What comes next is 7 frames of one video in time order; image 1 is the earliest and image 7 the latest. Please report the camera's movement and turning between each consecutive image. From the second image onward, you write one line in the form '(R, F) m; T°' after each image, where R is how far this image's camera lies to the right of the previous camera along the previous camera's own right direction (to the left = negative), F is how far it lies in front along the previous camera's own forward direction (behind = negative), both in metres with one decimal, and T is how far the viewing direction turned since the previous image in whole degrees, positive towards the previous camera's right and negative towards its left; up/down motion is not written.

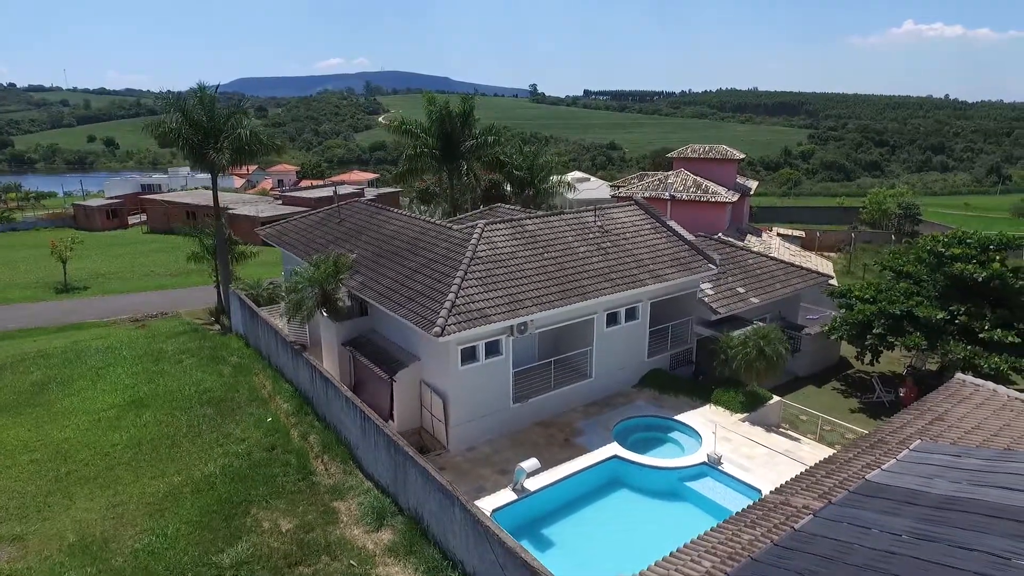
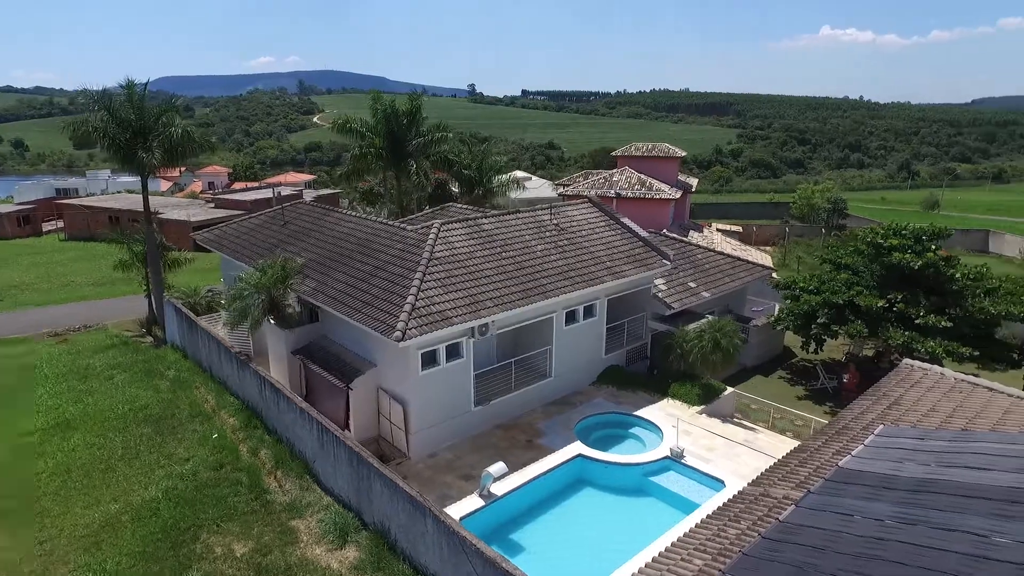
(-0.4, +0.3) m; +5°
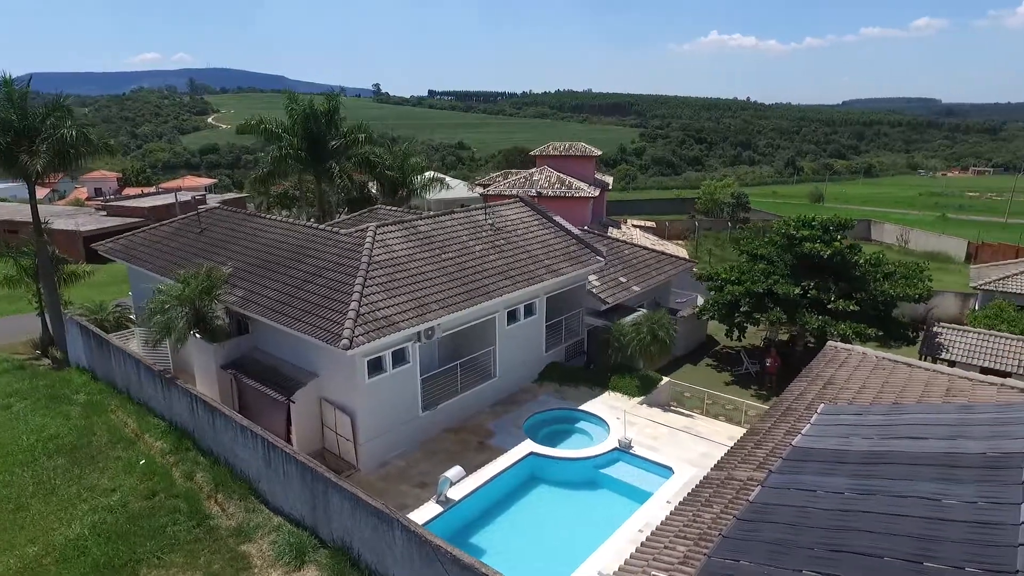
(-0.7, +0.1) m; +8°
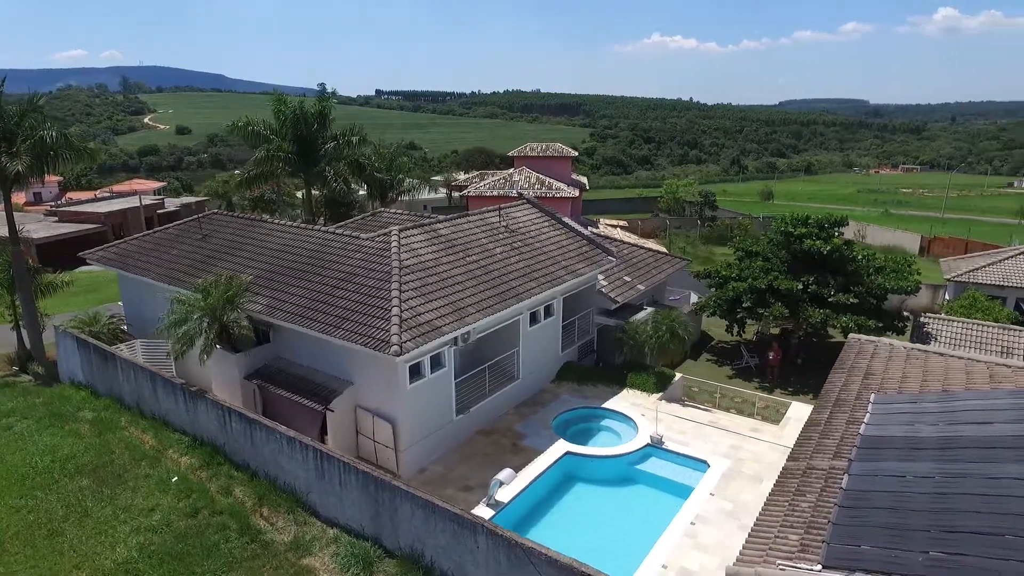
(-1.9, 0.0) m; +4°
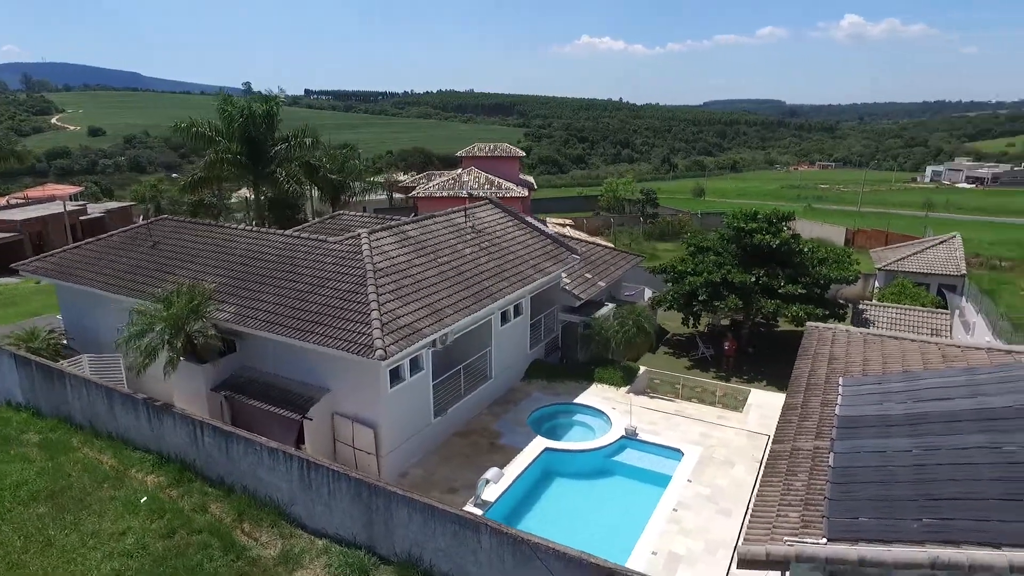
(-0.9, 0.0) m; +6°
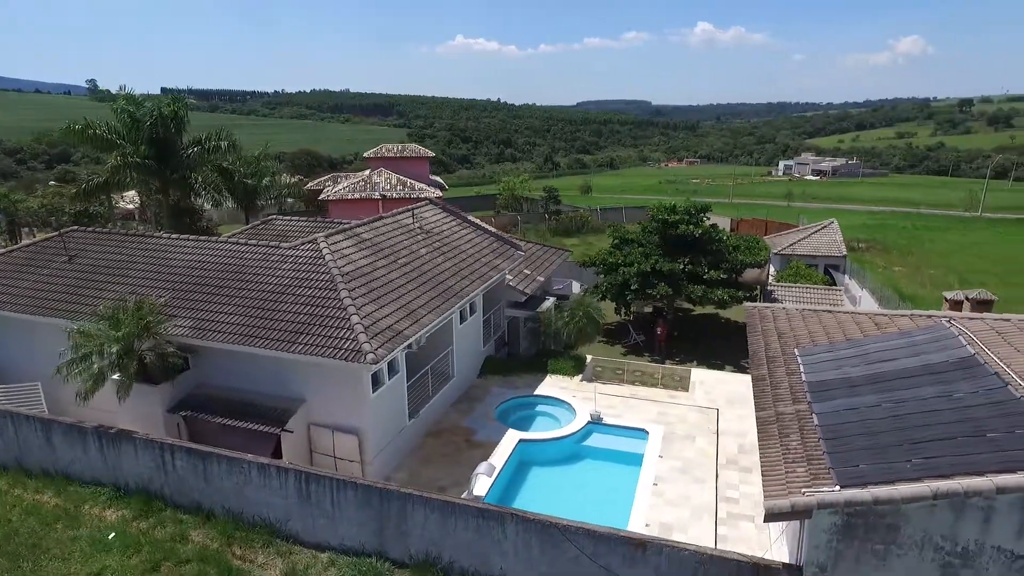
(-1.9, -0.1) m; +10°
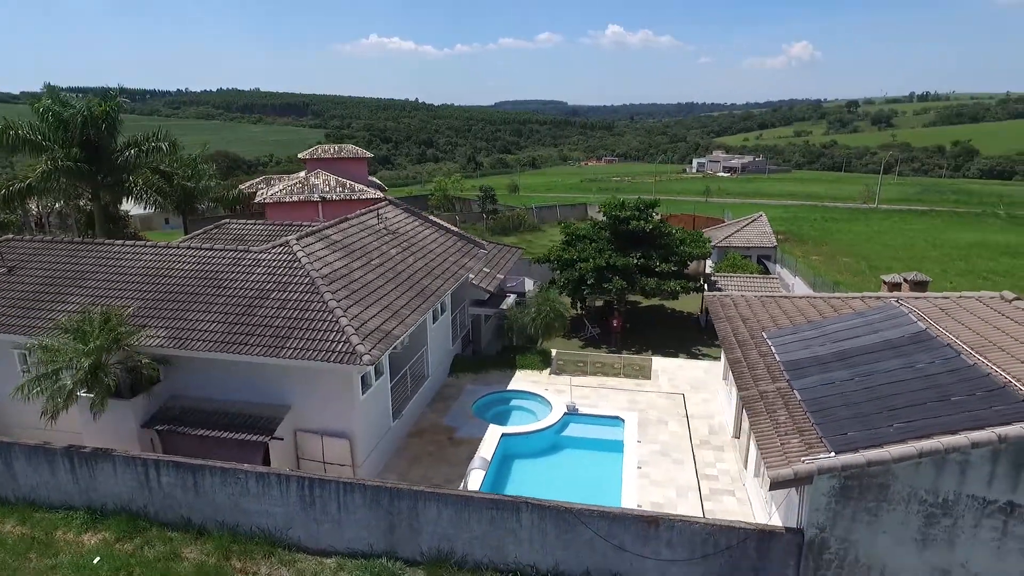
(-1.3, -0.2) m; +7°
